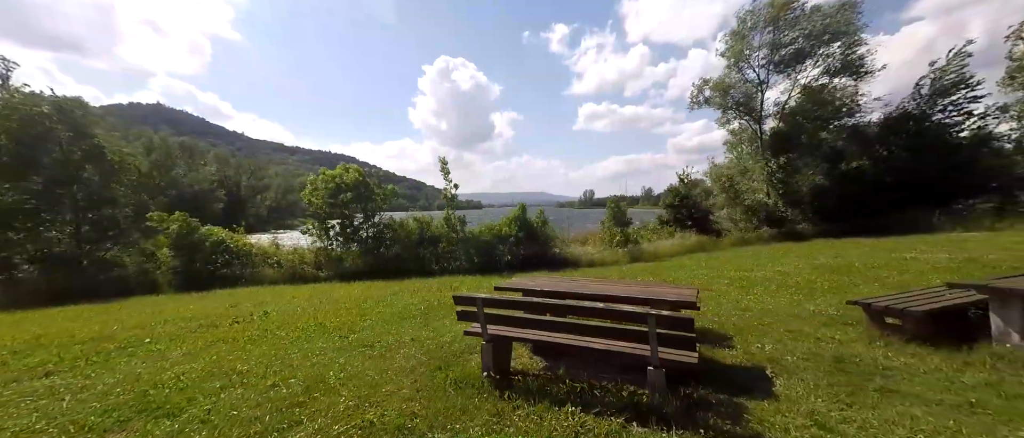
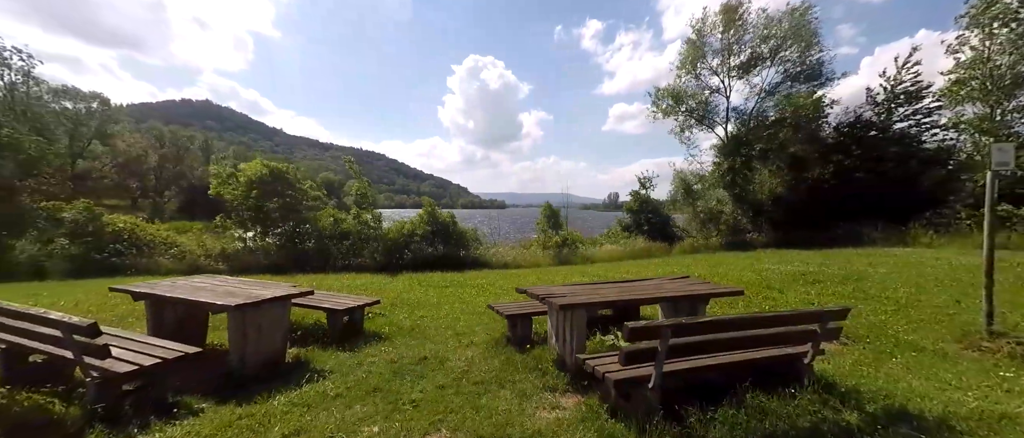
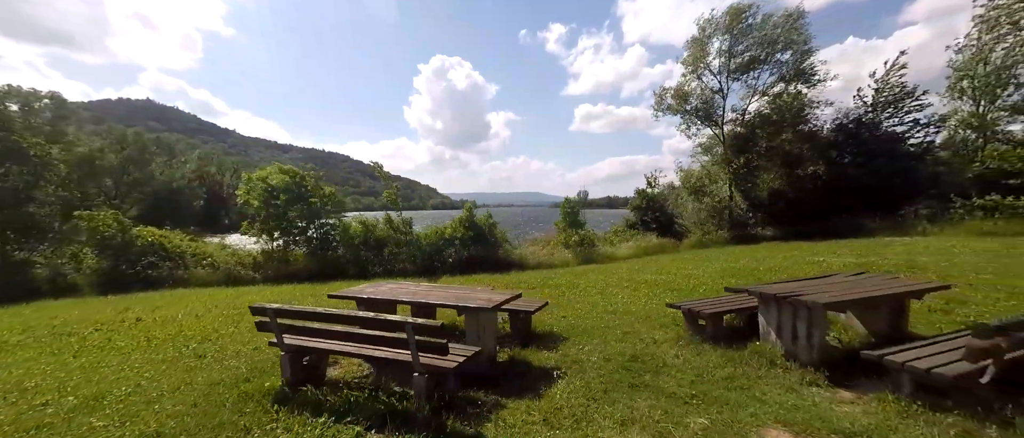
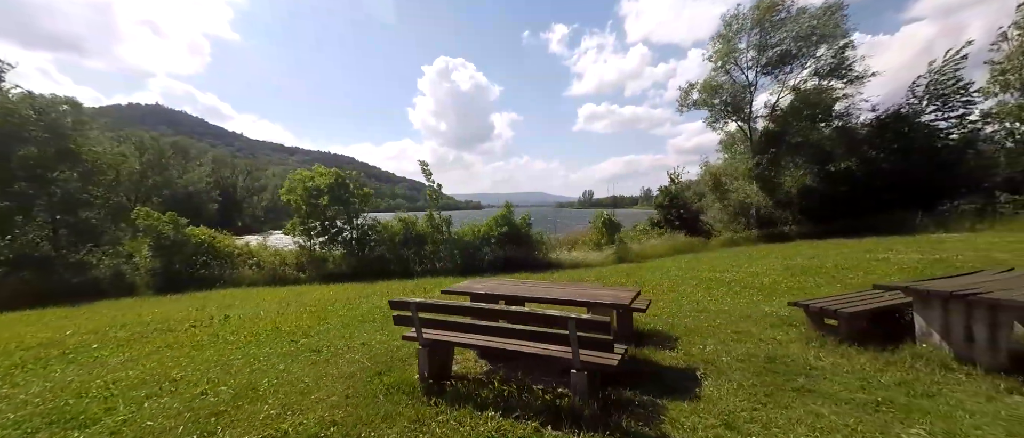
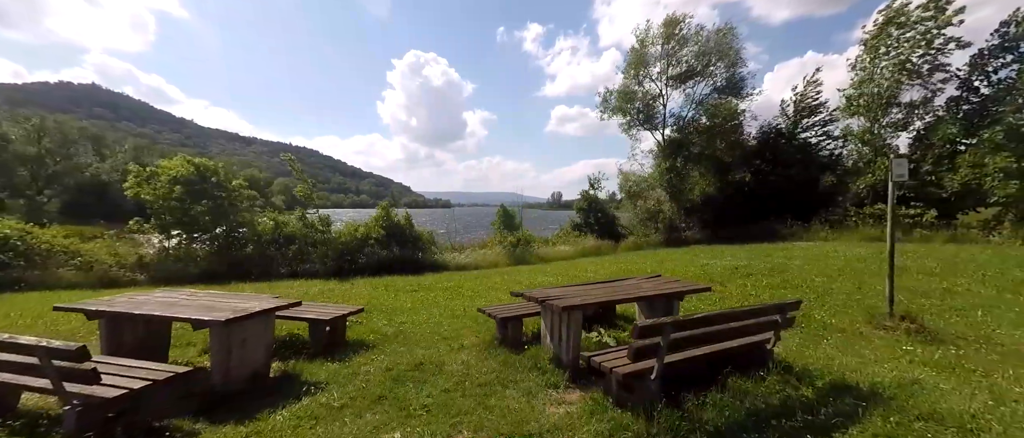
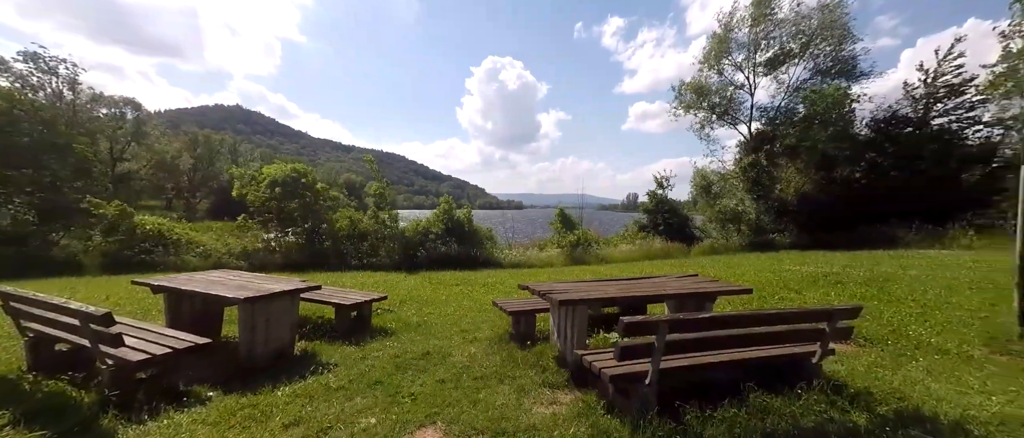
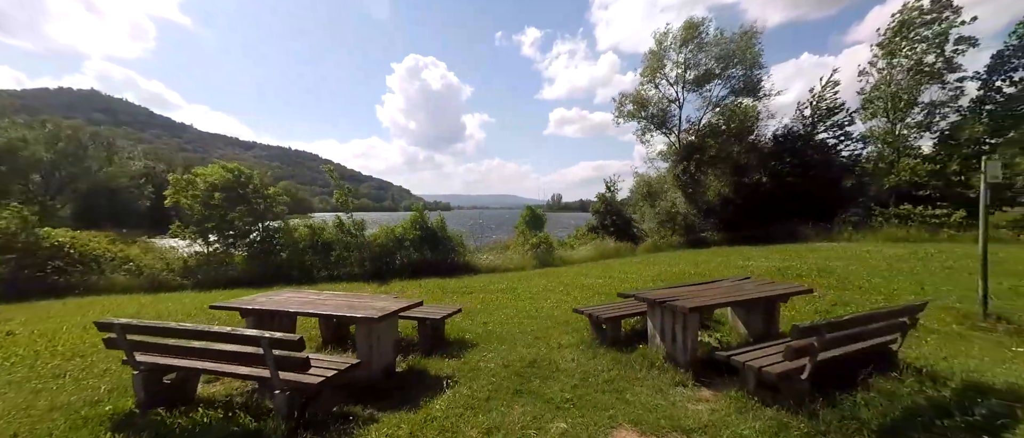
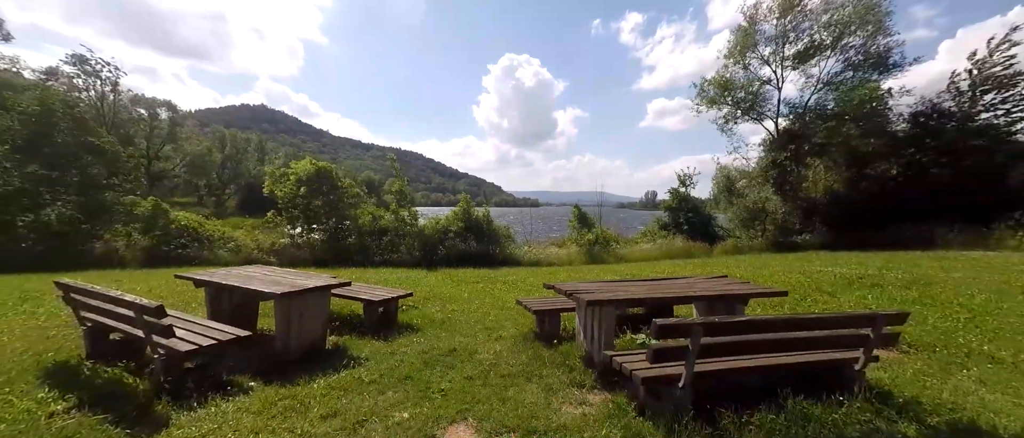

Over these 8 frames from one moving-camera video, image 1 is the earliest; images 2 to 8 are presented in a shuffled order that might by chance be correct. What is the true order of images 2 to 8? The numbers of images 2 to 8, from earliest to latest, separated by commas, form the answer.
4, 3, 7, 5, 2, 8, 6
